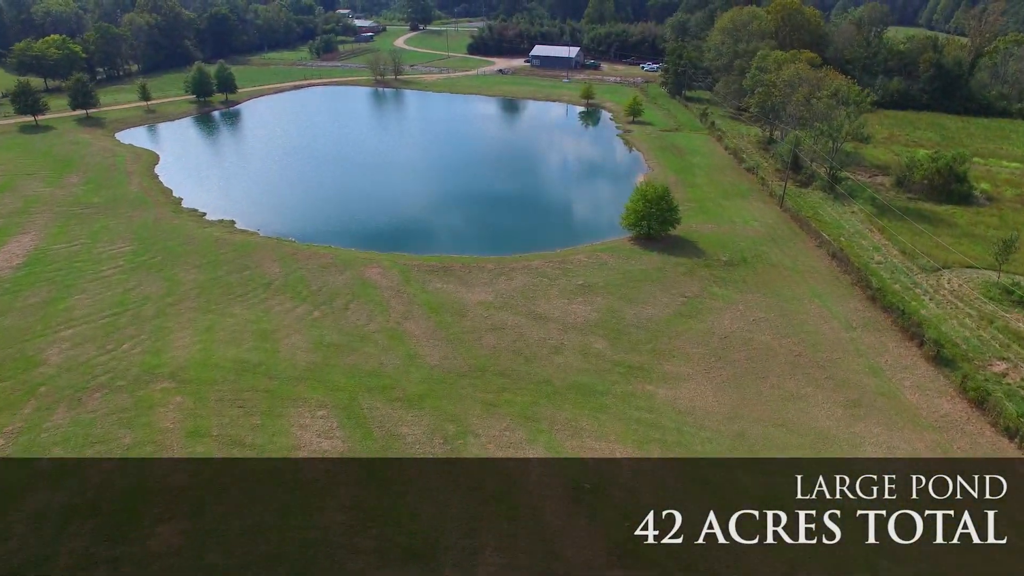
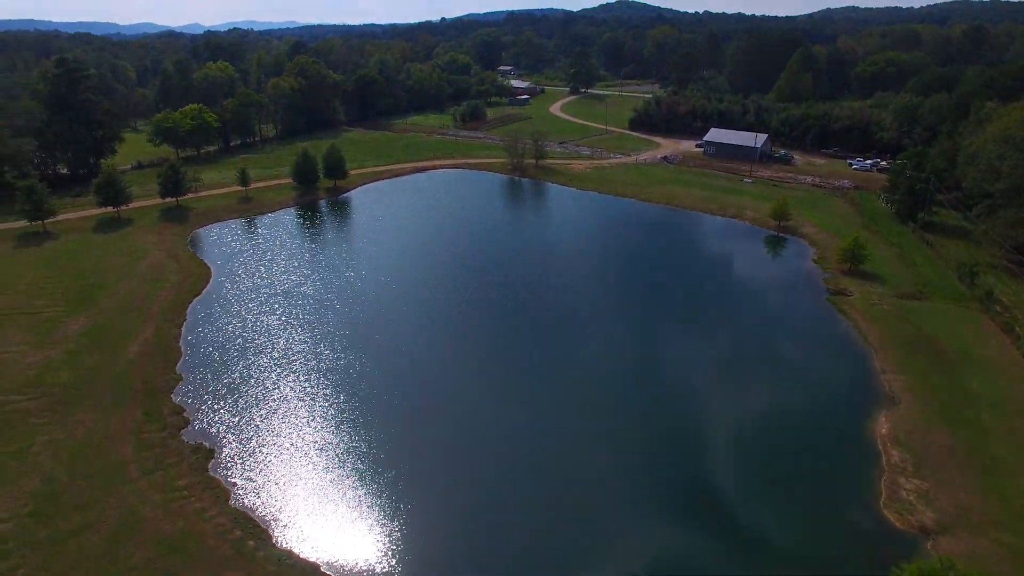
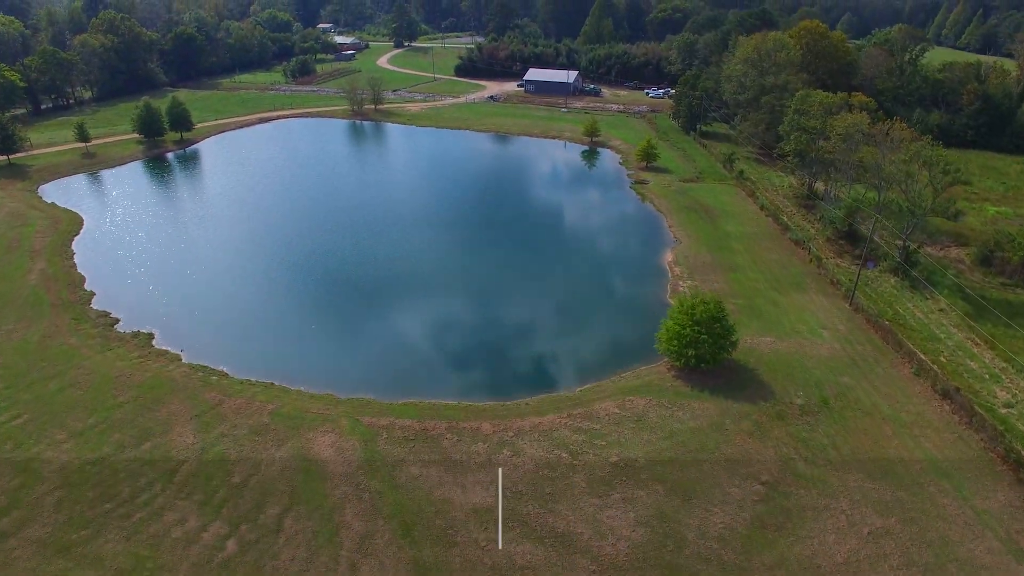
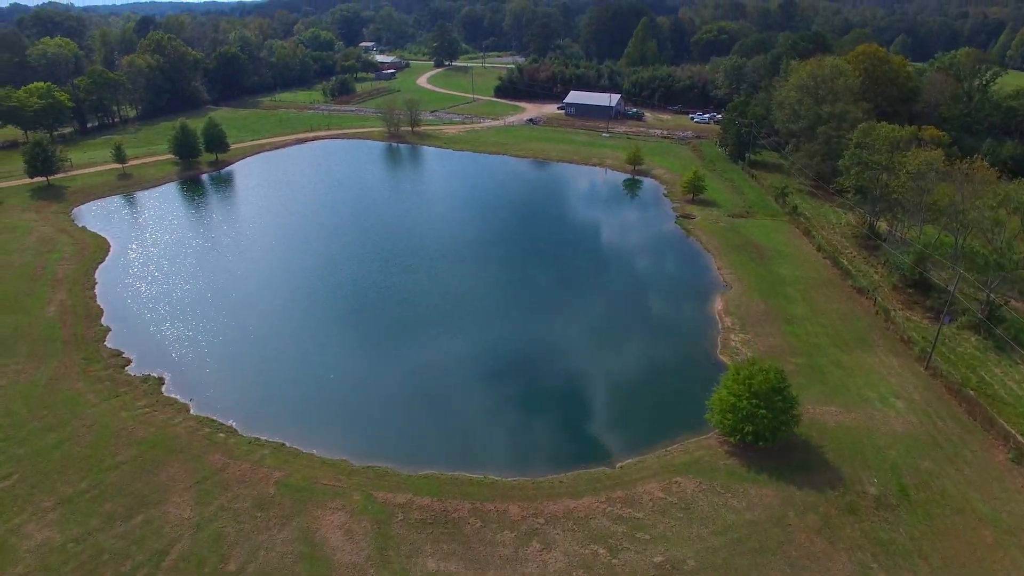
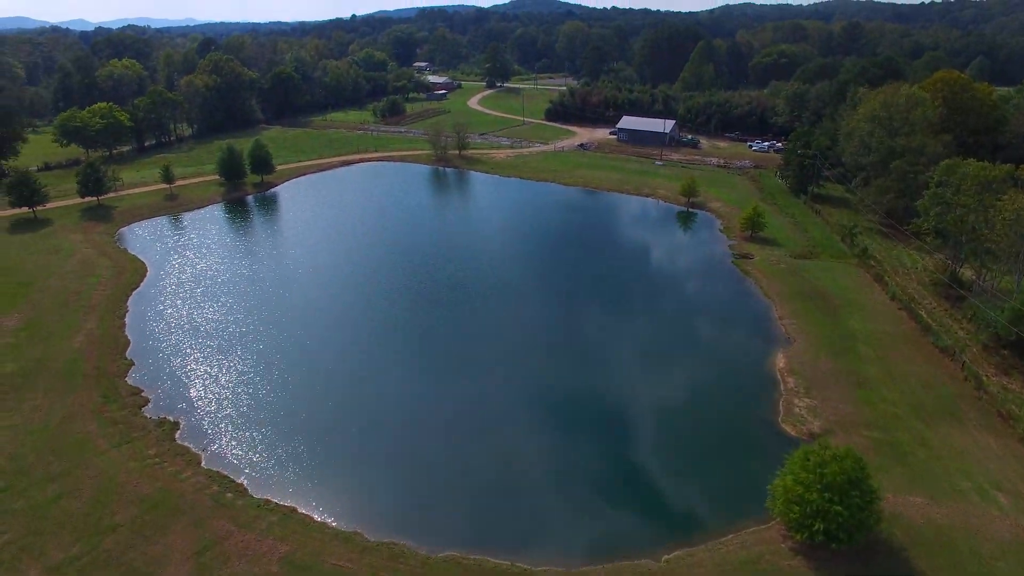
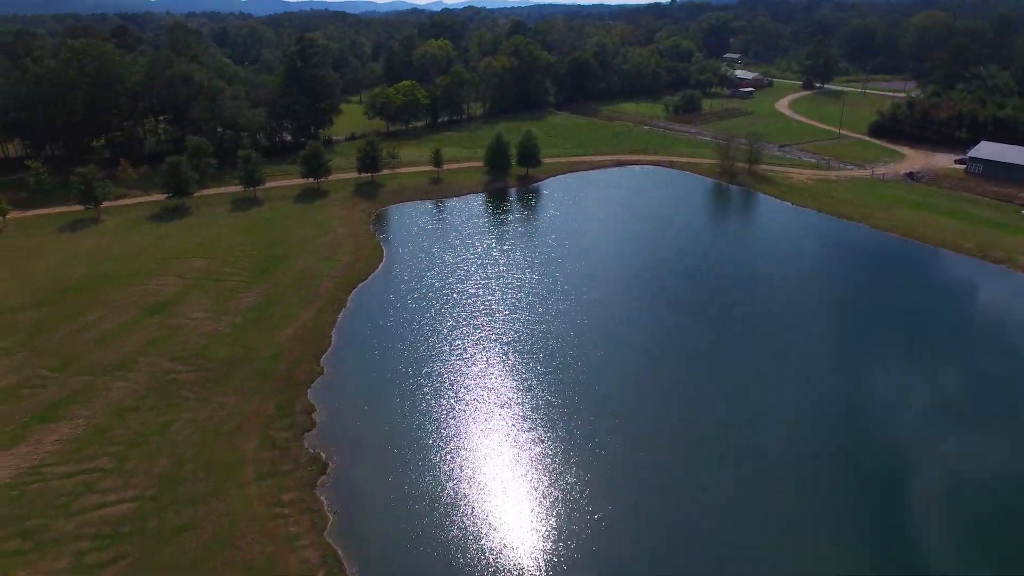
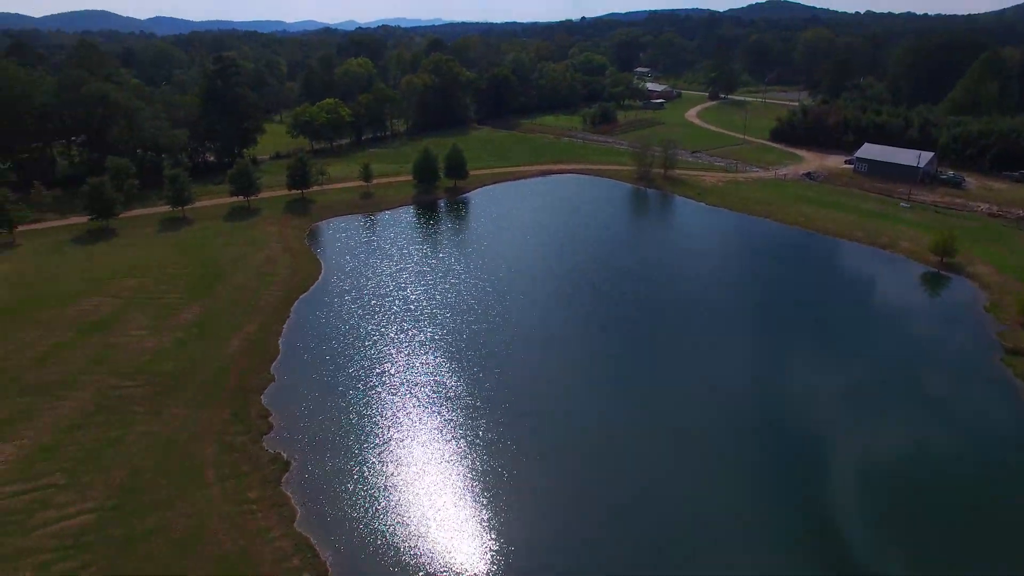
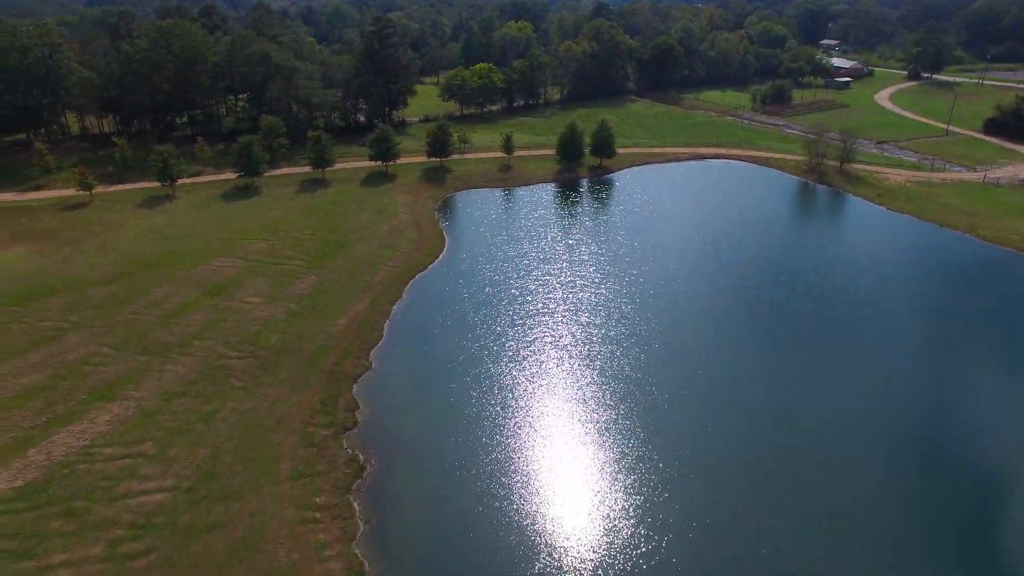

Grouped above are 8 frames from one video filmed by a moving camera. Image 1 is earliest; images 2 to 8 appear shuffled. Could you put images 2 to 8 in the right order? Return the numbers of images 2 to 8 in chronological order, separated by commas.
3, 4, 5, 2, 7, 6, 8
